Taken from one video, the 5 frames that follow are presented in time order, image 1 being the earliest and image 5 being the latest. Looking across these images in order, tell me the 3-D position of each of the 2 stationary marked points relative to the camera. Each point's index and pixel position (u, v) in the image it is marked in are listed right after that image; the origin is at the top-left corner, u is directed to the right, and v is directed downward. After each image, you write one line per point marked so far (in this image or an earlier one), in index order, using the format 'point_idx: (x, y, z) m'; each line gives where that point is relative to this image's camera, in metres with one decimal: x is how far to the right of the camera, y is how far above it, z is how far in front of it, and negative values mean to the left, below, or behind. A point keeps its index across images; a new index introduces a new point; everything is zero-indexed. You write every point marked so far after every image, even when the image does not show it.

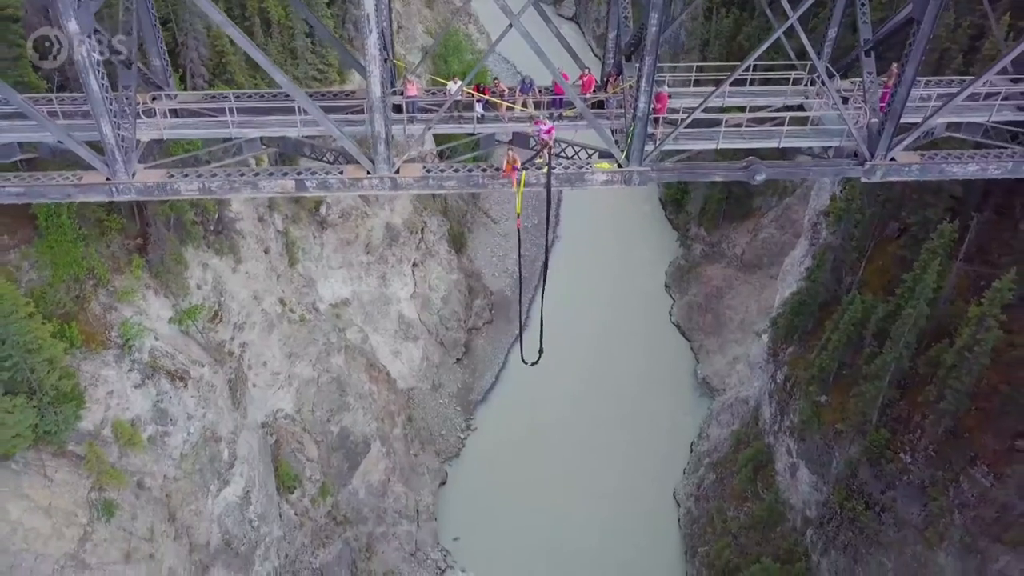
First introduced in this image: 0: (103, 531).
0: (-6.9, -4.1, +13.1) m
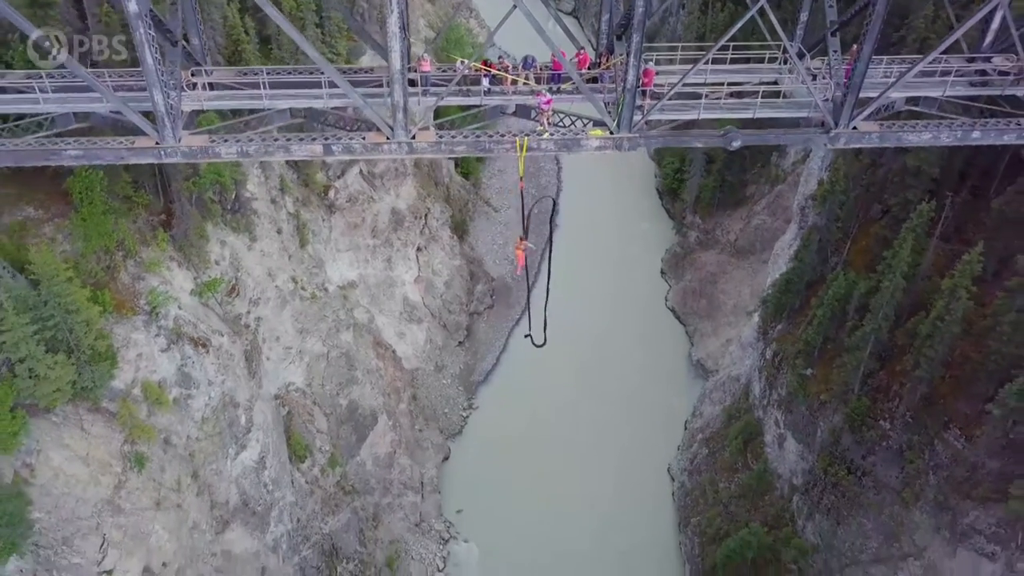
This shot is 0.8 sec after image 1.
0: (-6.9, -3.5, +14.1) m
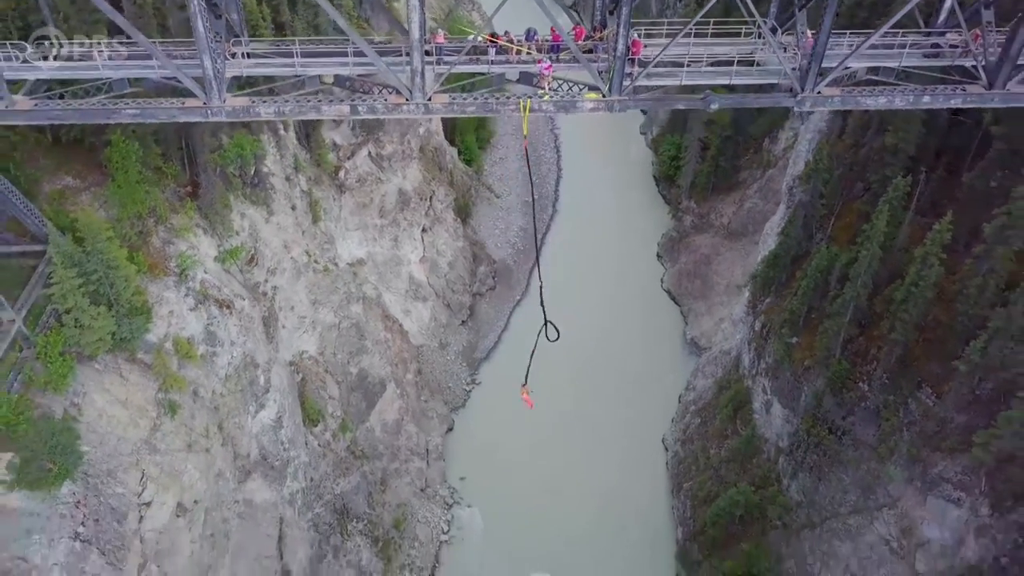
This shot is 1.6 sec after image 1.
0: (-6.9, -2.7, +15.4) m
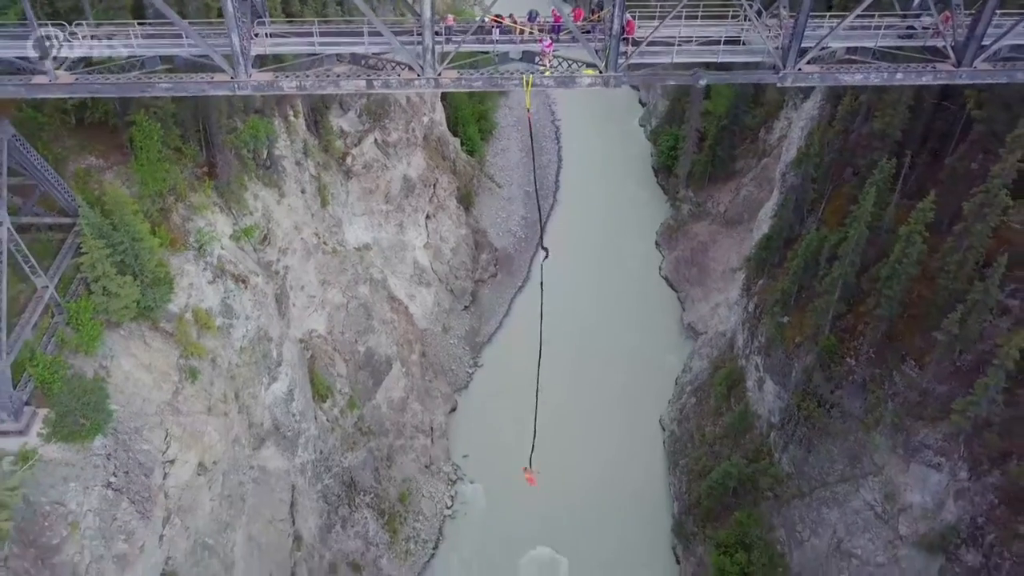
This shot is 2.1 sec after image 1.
0: (-6.8, -2.1, +16.3) m
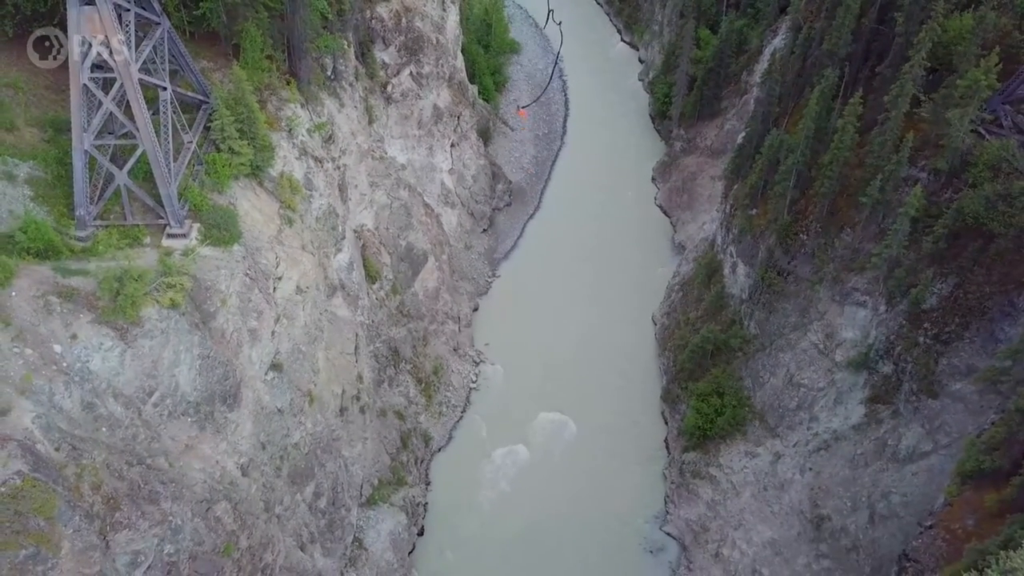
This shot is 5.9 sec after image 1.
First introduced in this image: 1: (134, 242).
0: (-6.2, +1.6, +21.4) m
1: (-8.7, +1.0, +17.7) m
